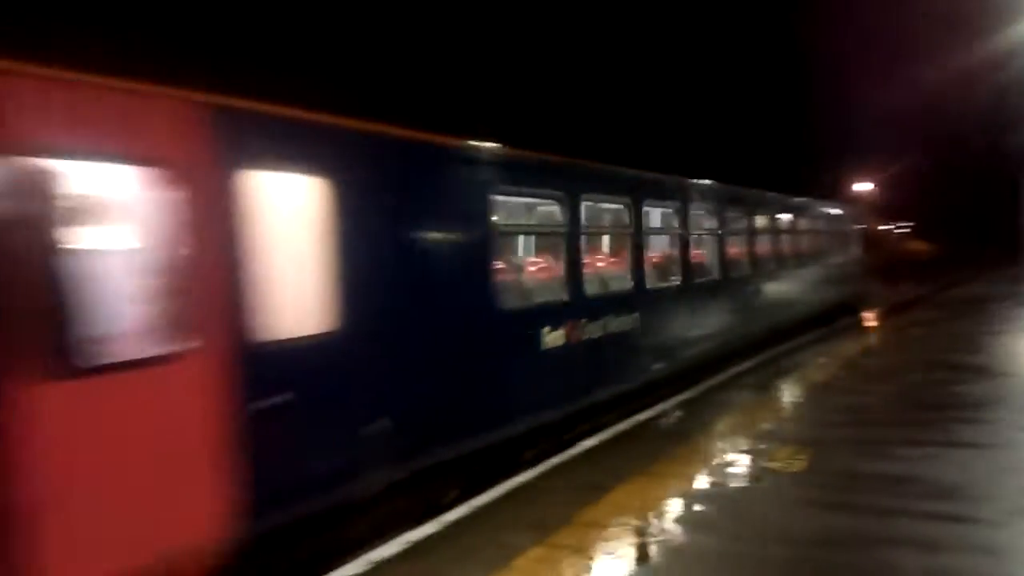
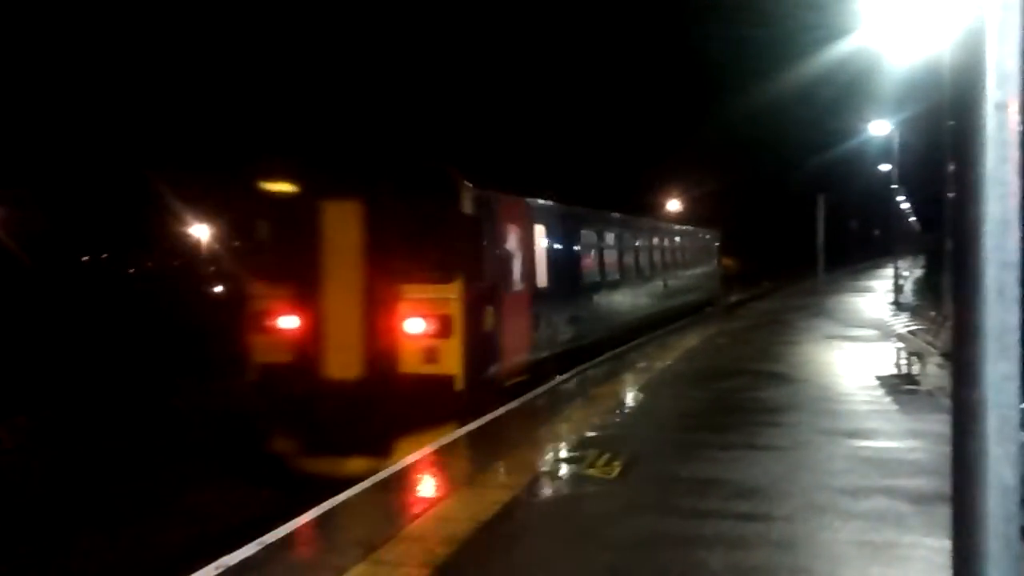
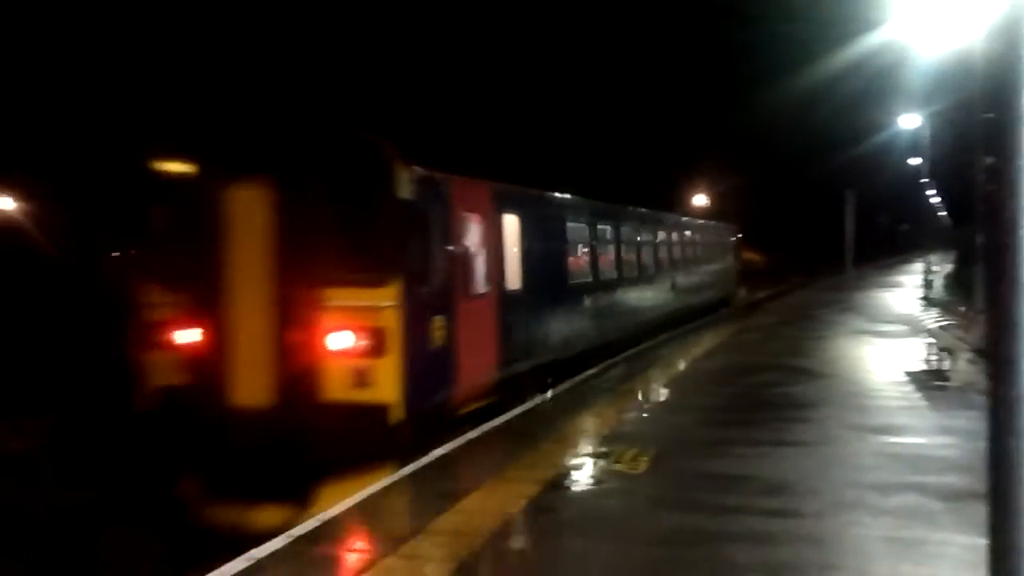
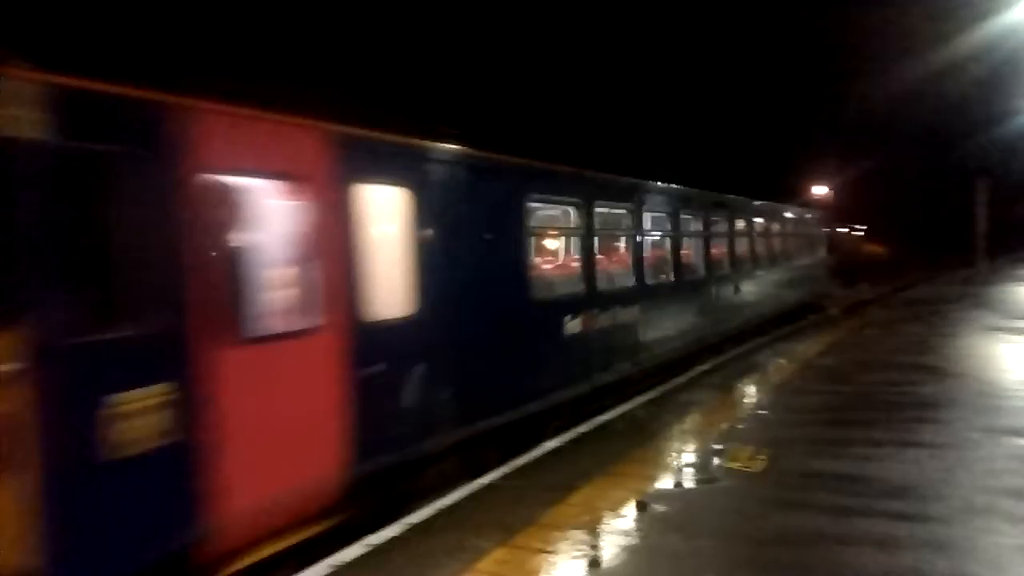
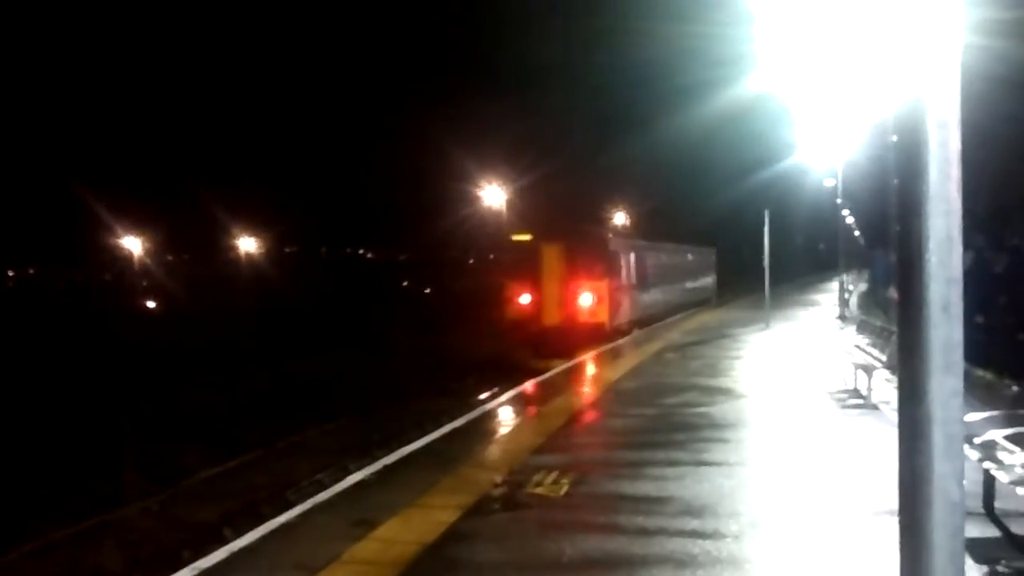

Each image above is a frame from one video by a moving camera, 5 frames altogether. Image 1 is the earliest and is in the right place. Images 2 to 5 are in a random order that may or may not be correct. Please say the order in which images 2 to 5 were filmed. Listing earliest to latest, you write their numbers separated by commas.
4, 3, 2, 5
